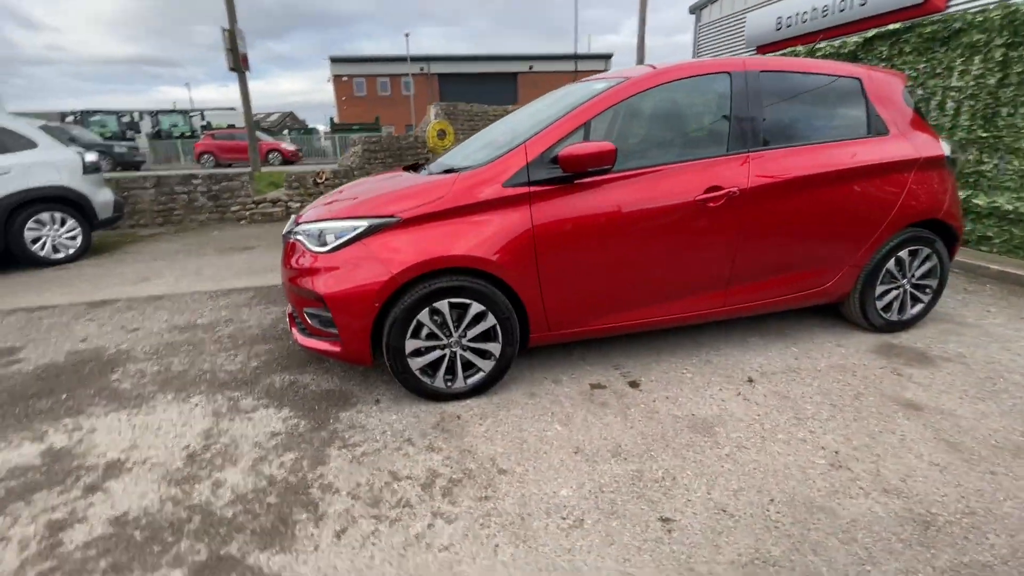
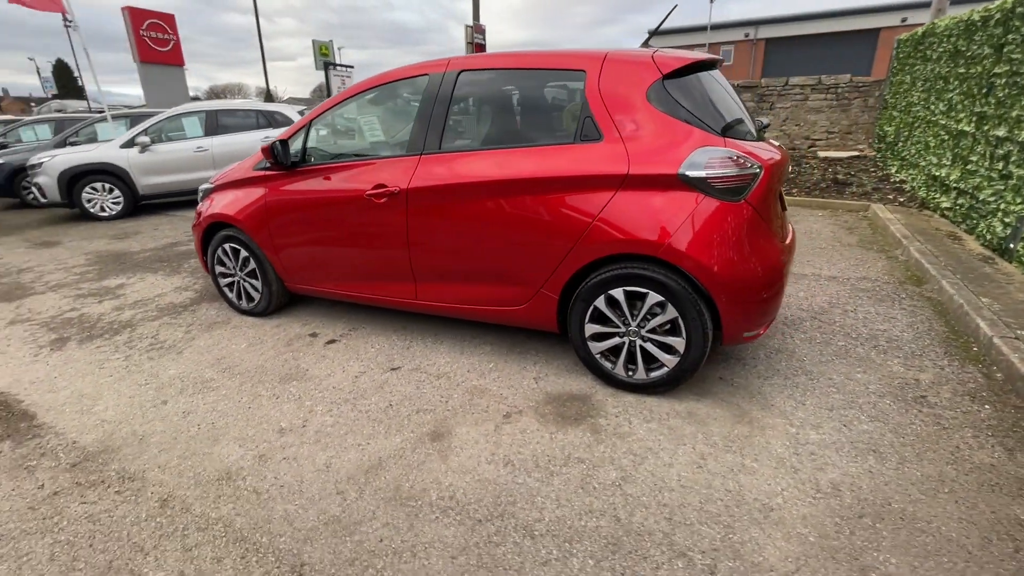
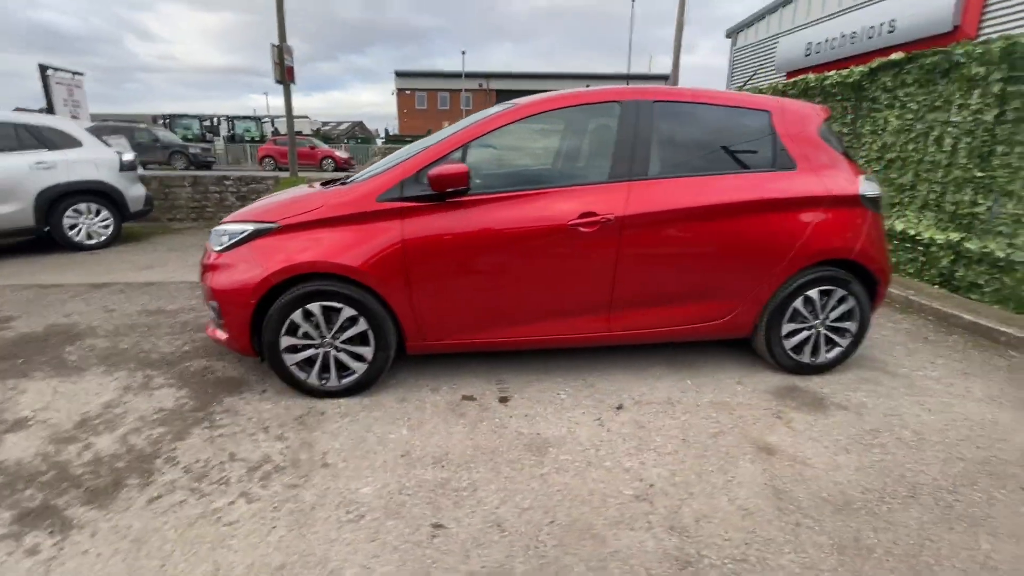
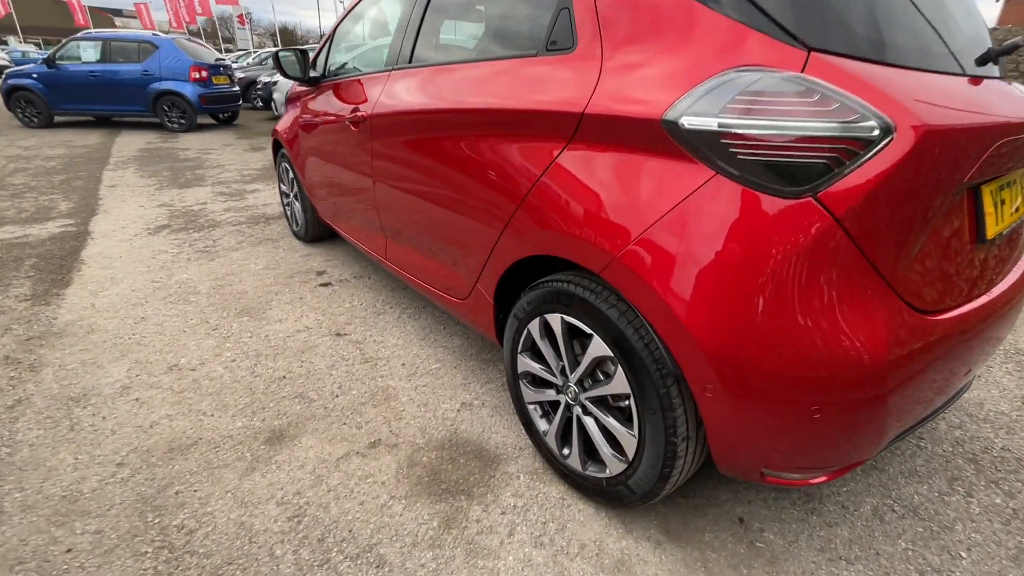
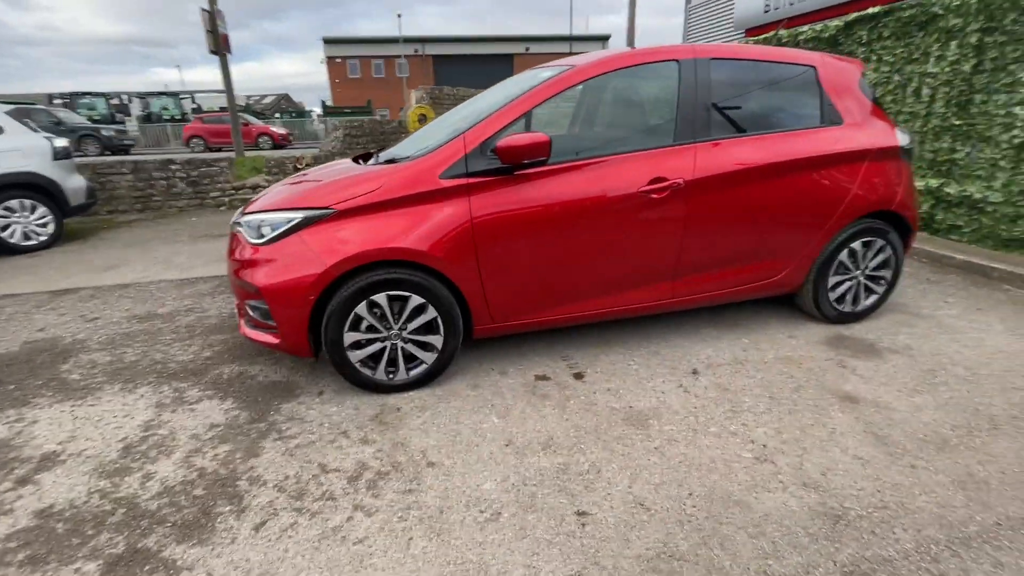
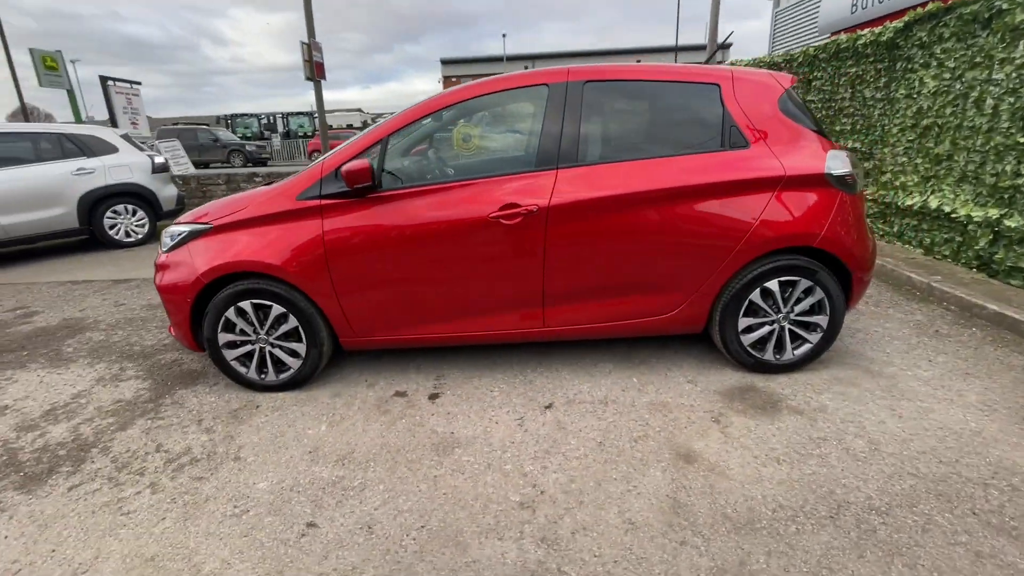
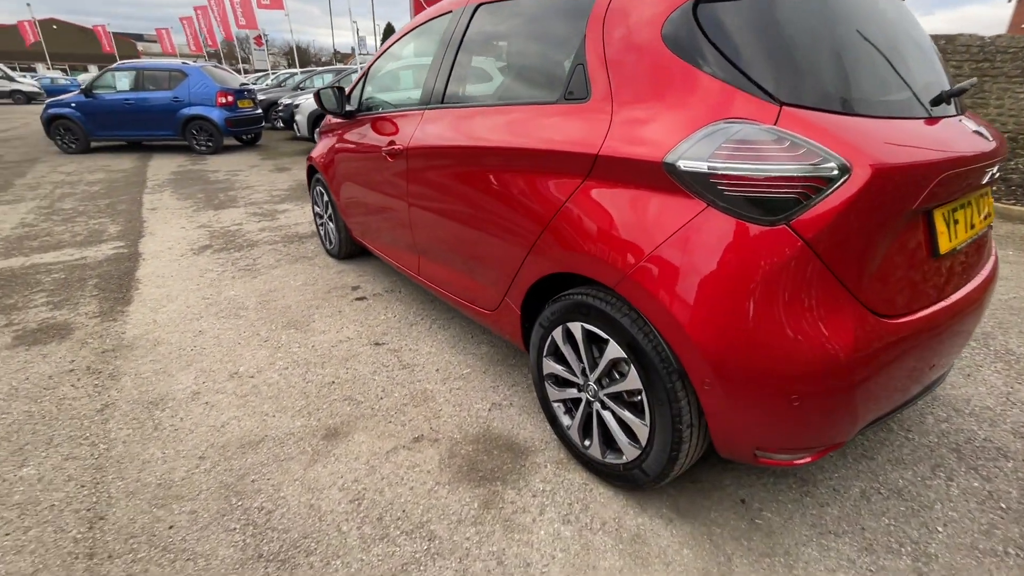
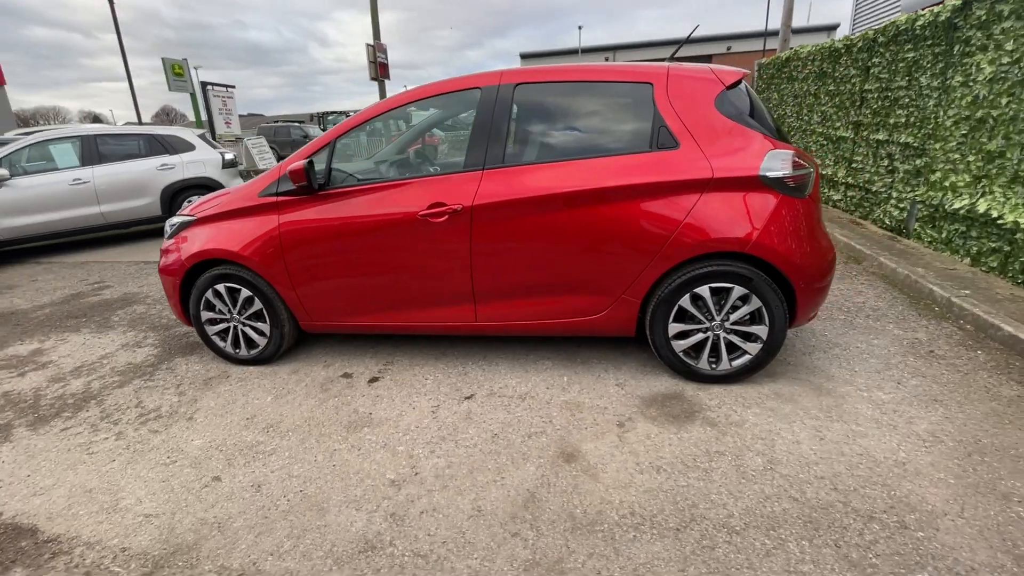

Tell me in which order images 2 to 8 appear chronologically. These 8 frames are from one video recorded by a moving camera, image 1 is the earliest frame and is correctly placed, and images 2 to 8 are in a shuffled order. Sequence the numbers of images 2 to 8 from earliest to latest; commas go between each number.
5, 3, 6, 8, 2, 7, 4
